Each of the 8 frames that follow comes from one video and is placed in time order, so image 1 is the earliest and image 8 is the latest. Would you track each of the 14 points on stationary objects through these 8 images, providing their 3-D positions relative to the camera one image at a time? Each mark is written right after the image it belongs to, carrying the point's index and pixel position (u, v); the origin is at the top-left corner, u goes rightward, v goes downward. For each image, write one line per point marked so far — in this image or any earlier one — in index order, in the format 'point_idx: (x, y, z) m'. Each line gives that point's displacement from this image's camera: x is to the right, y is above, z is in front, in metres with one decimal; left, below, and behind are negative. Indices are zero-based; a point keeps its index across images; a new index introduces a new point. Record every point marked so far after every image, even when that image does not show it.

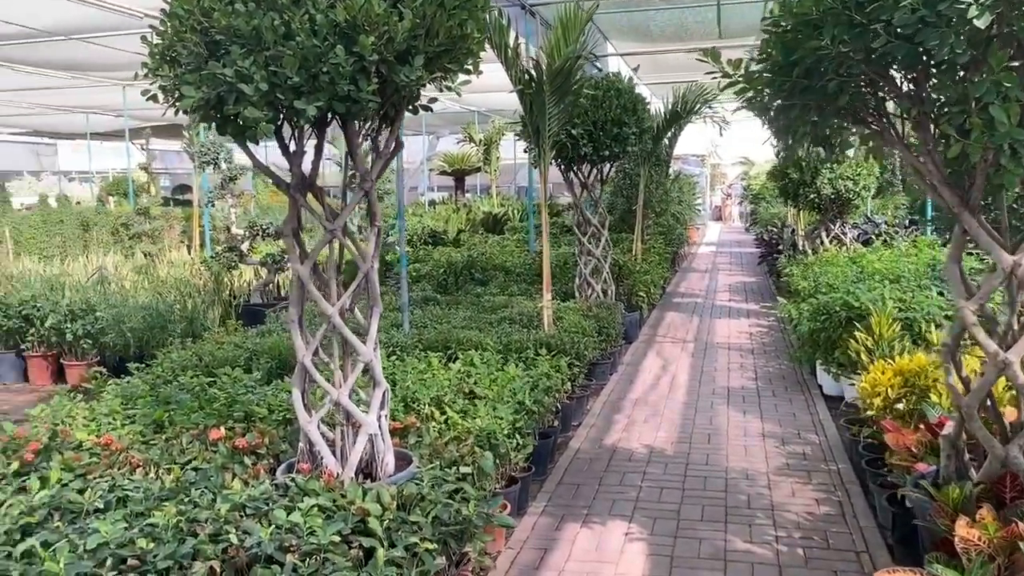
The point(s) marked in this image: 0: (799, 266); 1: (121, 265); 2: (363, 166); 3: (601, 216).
0: (+2.5, +0.2, +7.7) m
1: (-3.9, +0.2, +8.6) m
2: (-0.5, +0.4, +2.9) m
3: (+0.8, +0.6, +7.6) m
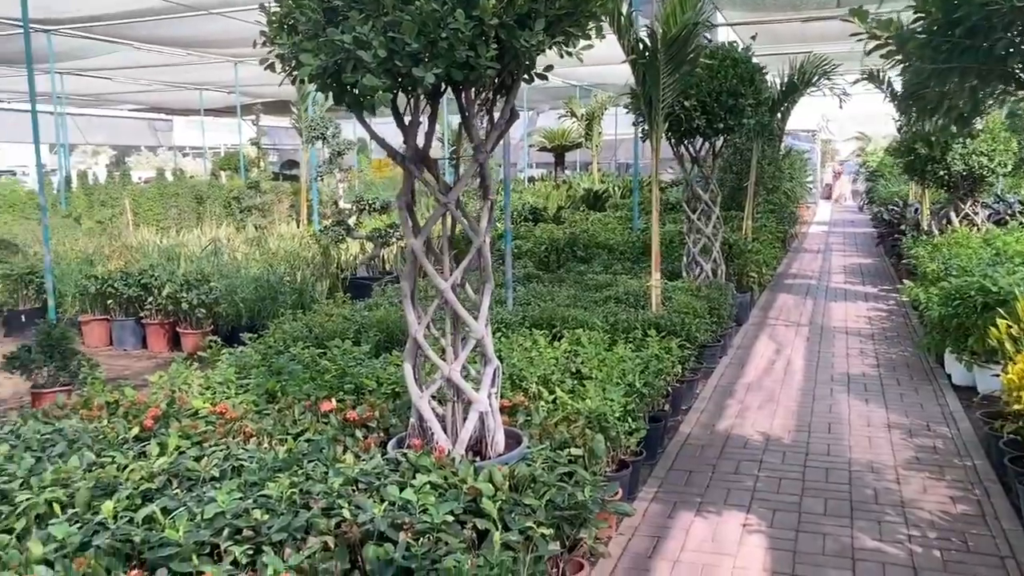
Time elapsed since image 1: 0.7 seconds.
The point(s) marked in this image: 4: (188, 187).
0: (+3.4, +0.3, +7.3) m
1: (-2.8, +0.5, +8.9) m
2: (-0.1, +0.5, +2.8) m
3: (+1.7, +0.8, +7.4) m
4: (-4.8, +1.5, +13.0) m
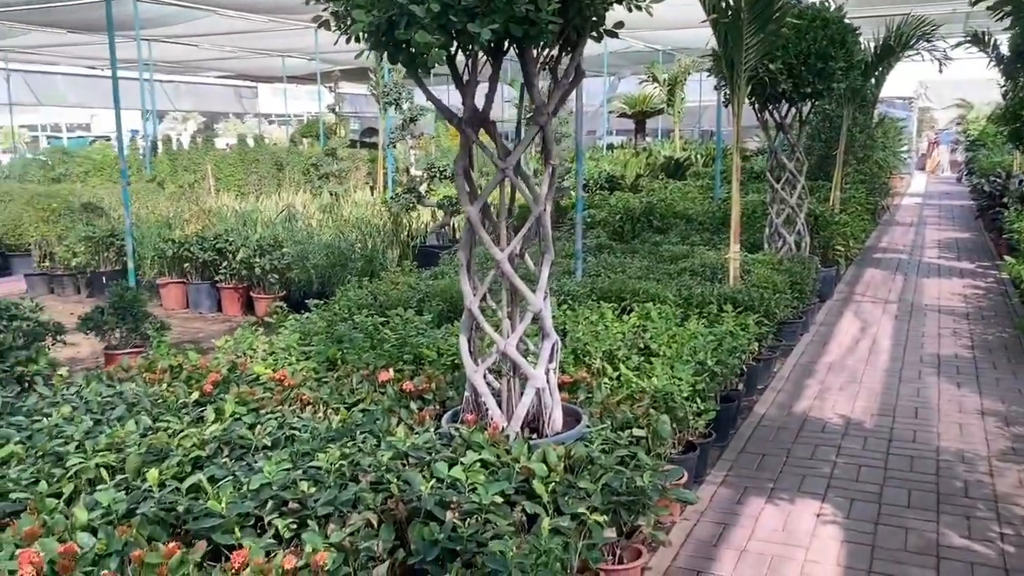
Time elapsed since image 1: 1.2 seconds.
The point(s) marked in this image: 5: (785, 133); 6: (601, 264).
0: (+4.0, +0.5, +6.8) m
1: (-2.1, +0.9, +8.9) m
2: (+0.1, +0.6, +2.7) m
3: (+2.3, +1.0, +7.0) m
4: (-3.6, +2.0, +13.1) m
5: (+2.1, +1.2, +6.6) m
6: (+0.6, +0.2, +6.0) m
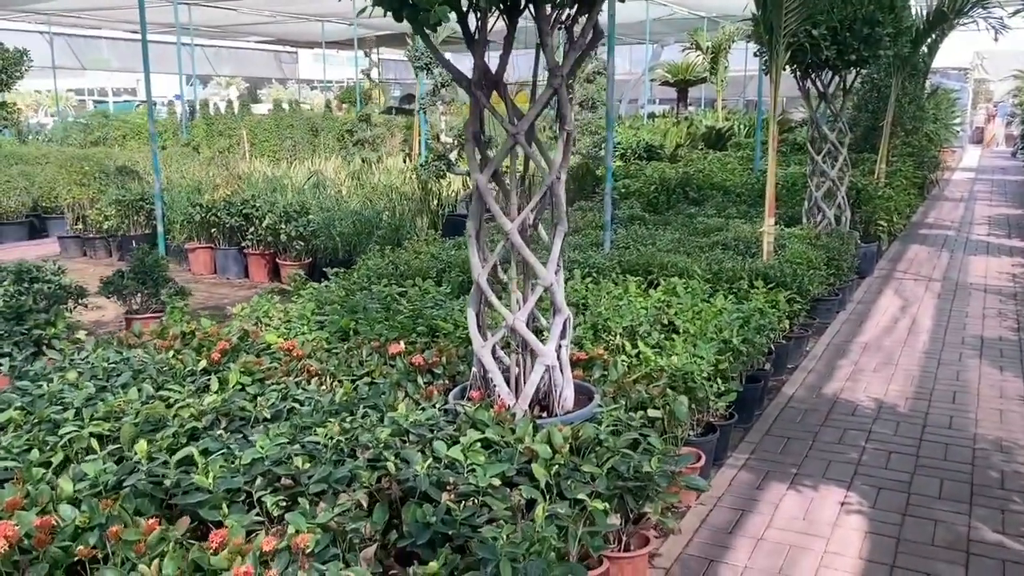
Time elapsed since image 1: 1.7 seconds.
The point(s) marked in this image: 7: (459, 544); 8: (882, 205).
0: (+4.2, +0.7, +6.5) m
1: (-1.7, +1.2, +8.9) m
2: (+0.1, +0.7, +2.5) m
3: (+2.5, +1.2, +6.8) m
4: (-3.1, +2.5, +13.1) m
5: (+2.3, +1.3, +6.3) m
6: (+0.8, +0.4, +5.9) m
7: (-0.1, -0.6, +2.0) m
8: (+3.0, +0.7, +7.2) m
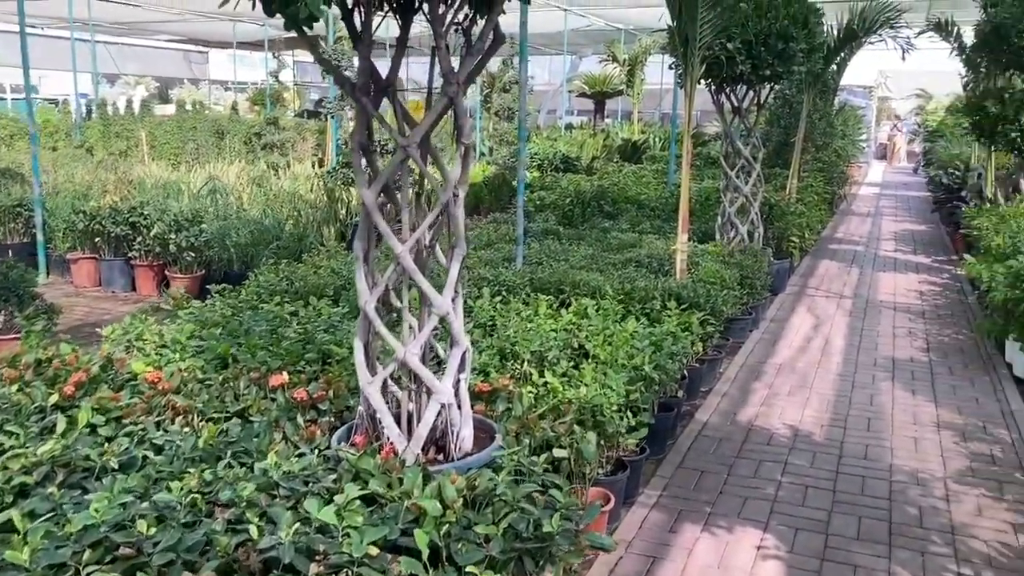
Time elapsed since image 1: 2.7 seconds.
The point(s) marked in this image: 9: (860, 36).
0: (+3.6, +0.5, +6.6) m
1: (-2.6, +1.1, +8.4) m
2: (-0.2, +0.6, +2.2) m
3: (+1.8, +1.1, +6.7) m
4: (-4.3, +2.4, +12.5) m
5: (+1.6, +1.2, +6.3) m
6: (+0.2, +0.2, +5.7) m
7: (-0.4, -0.7, +1.7) m
8: (+2.3, +0.5, +7.2) m
9: (+3.3, +2.4, +8.2) m
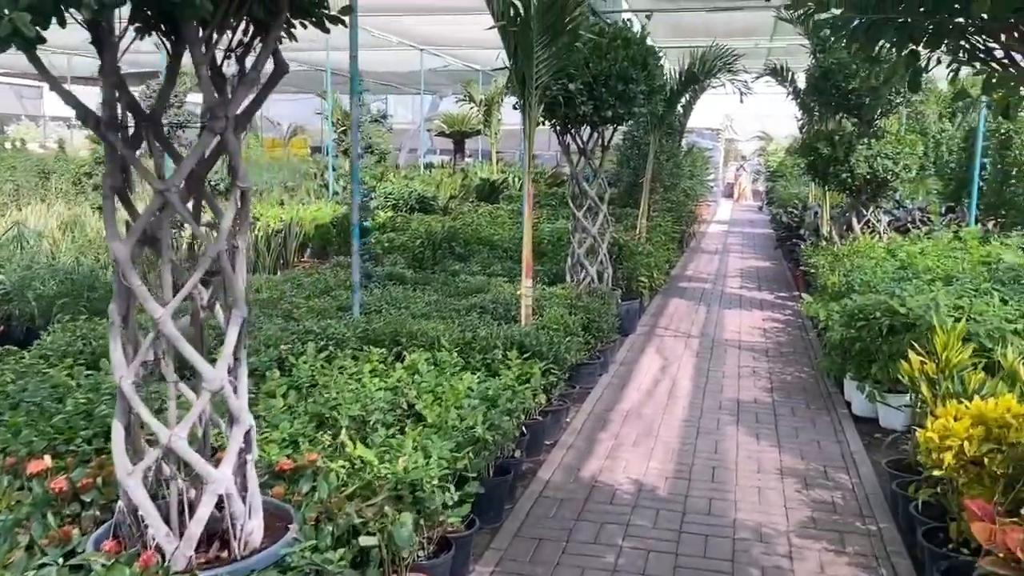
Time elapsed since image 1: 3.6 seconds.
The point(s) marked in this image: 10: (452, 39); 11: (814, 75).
0: (+2.4, +0.3, +6.8) m
1: (-4.0, +0.6, +7.7) m
2: (-0.6, +0.4, +1.9) m
3: (+0.7, +0.8, +6.6) m
4: (-6.3, +1.7, +11.5) m
5: (+0.5, +0.9, +6.2) m
6: (-0.8, -0.1, +5.3) m
7: (-0.7, -0.8, +1.3) m
8: (+1.1, +0.2, +7.2) m
9: (+1.8, +2.0, +8.4) m
10: (-0.9, +3.8, +13.4) m
11: (+2.5, +1.7, +7.2) m
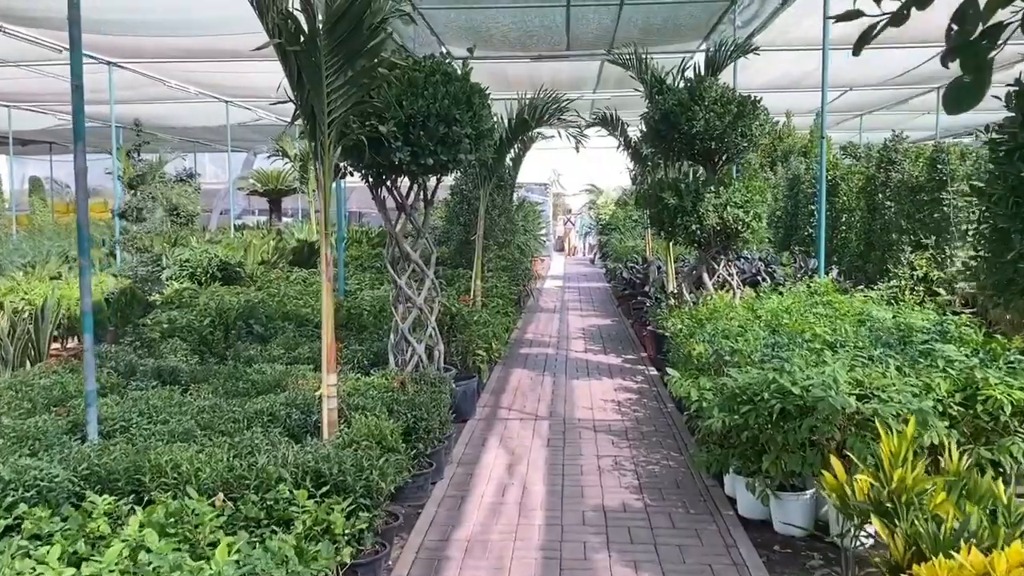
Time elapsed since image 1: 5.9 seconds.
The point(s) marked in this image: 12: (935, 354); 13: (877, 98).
0: (+1.2, -0.2, +6.0) m
1: (-5.3, -0.2, +5.8) m
2: (-1.0, +0.2, +0.7) m
3: (-0.6, +0.2, +5.6) m
4: (-8.4, +0.6, +9.2) m
5: (-0.6, +0.4, +5.2) m
6: (-1.7, -0.5, +4.0) m
7: (-0.9, -1.0, 0.0) m
8: (-0.2, -0.3, +6.2) m
9: (+0.2, +1.4, +7.7) m
10: (-3.5, +2.7, +12.1) m
11: (+1.1, +1.3, +6.5) m
12: (+1.9, -0.3, +4.0) m
13: (+5.9, +3.1, +14.2) m
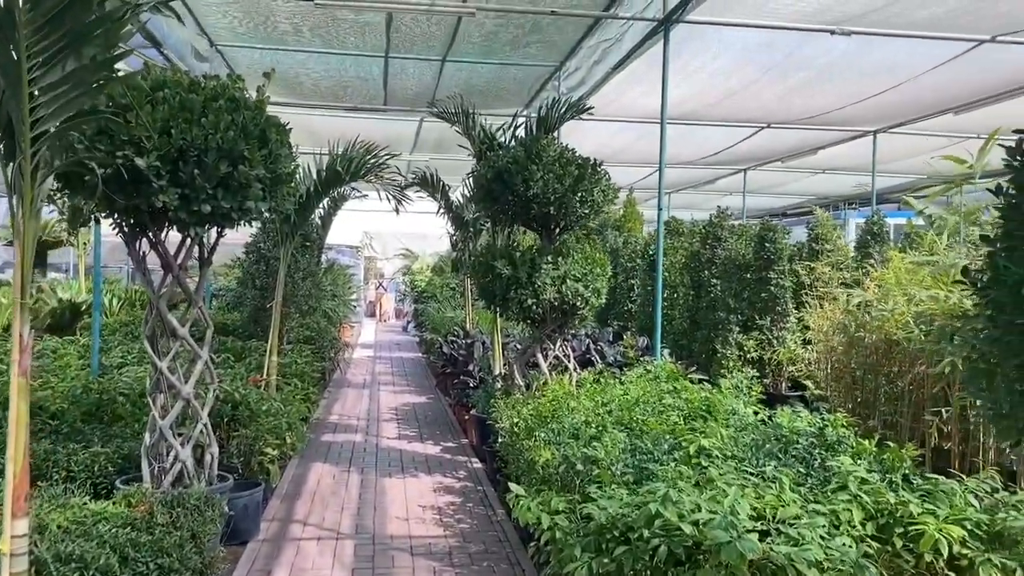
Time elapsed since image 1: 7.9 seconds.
0: (0.0, -0.7, +5.2) m
1: (-6.2, -0.5, +3.5) m
2: (-0.9, +0.1, -0.4) m
3: (-1.6, -0.2, +4.4) m
4: (-9.9, +0.1, +6.2) m
5: (-1.5, 0.0, +4.0) m
6: (-2.4, -0.8, +2.6) m
7: (-0.7, -1.0, -1.2) m
8: (-1.4, -0.8, +5.0) m
9: (-1.3, +0.8, +6.7) m
10: (-5.8, +2.0, +10.3) m
11: (-0.2, +0.7, +5.7) m
12: (+1.2, -0.7, +3.3) m
13: (+2.9, +1.8, +14.3) m
